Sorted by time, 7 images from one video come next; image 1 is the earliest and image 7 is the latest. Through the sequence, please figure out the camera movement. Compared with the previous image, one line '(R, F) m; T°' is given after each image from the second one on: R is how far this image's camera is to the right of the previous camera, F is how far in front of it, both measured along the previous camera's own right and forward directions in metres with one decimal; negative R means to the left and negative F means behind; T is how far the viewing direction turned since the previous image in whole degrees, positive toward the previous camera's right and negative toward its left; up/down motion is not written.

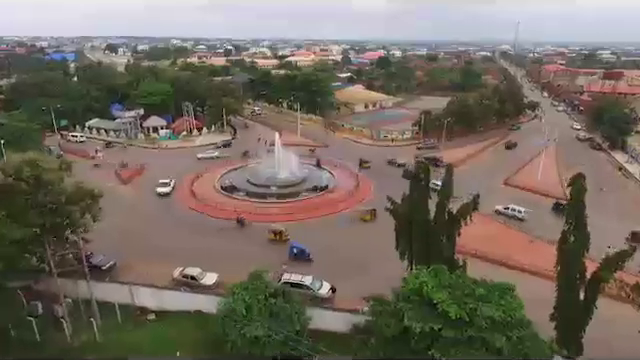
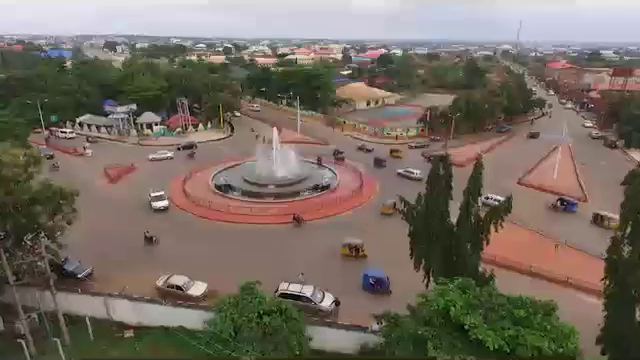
(-0.1, +2.3) m; 0°
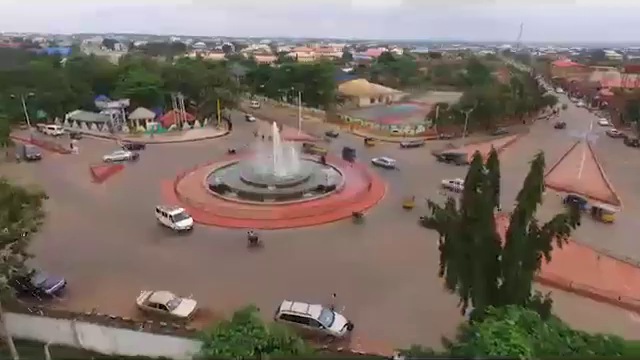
(-0.3, +2.8) m; 0°
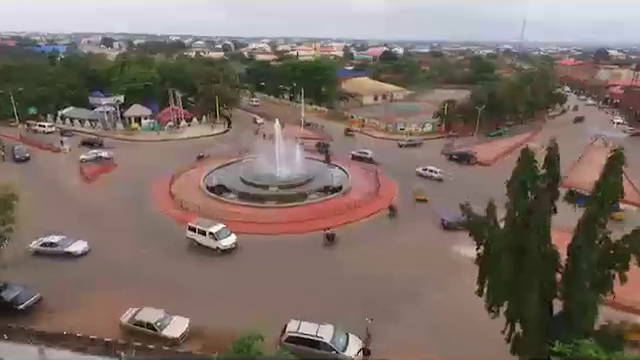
(-0.4, +2.1) m; 0°
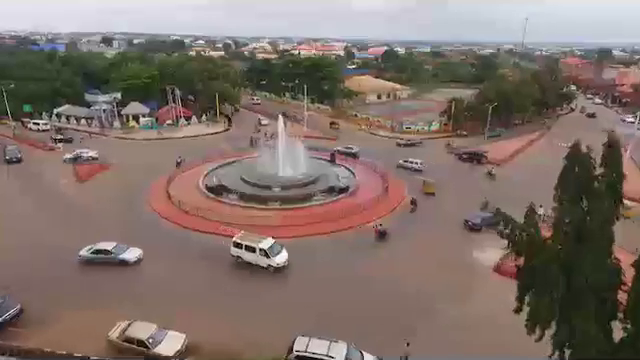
(-0.3, +1.4) m; 0°
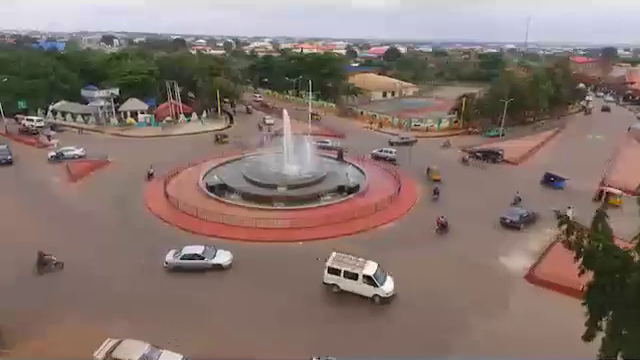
(-0.4, +1.7) m; 0°
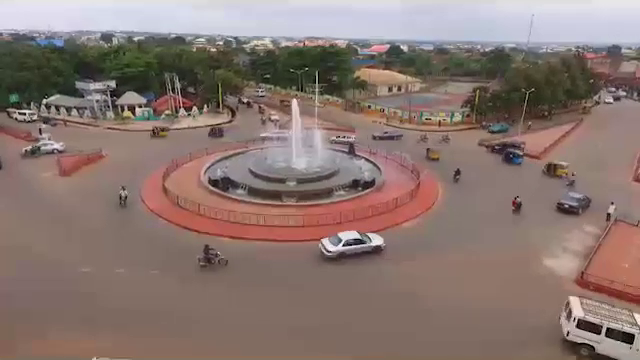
(-0.6, +2.0) m; 0°
